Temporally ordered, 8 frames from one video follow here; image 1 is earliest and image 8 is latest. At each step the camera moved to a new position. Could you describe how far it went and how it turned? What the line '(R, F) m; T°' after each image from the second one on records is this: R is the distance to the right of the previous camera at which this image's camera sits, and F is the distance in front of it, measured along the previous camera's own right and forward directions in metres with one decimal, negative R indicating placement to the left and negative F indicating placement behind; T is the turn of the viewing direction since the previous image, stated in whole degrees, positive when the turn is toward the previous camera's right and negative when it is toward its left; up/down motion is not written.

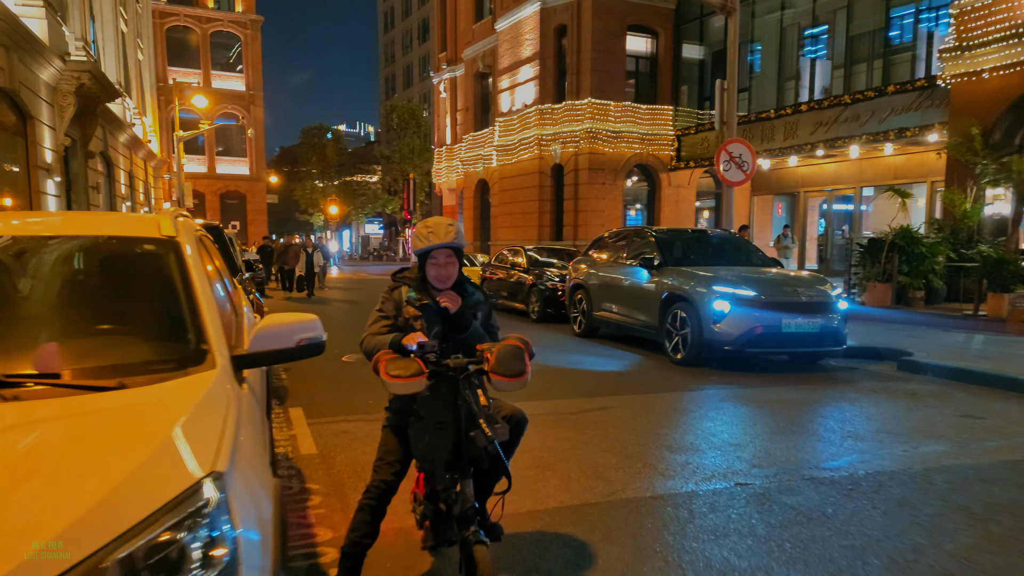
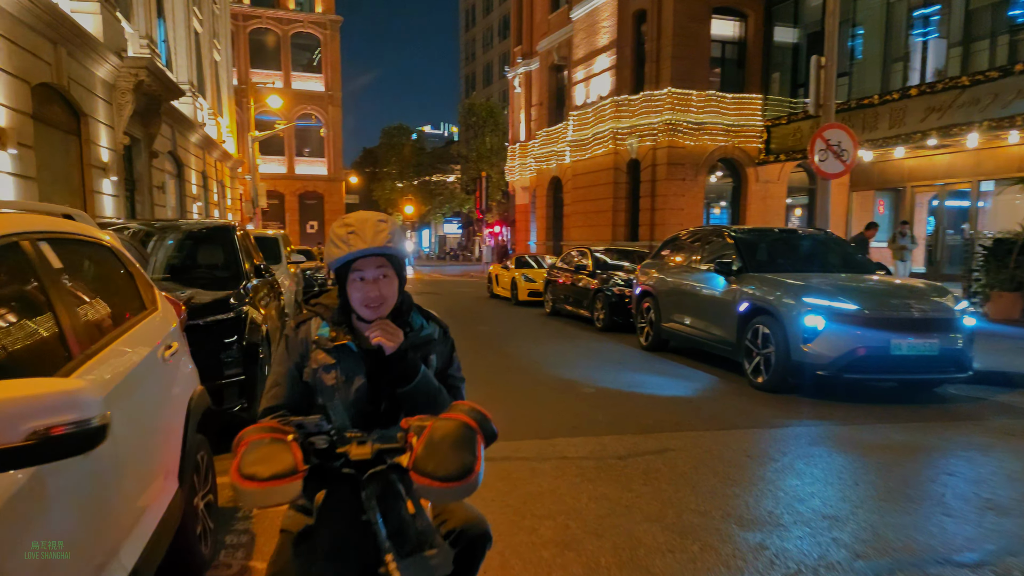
(+0.4, +1.2) m; -6°
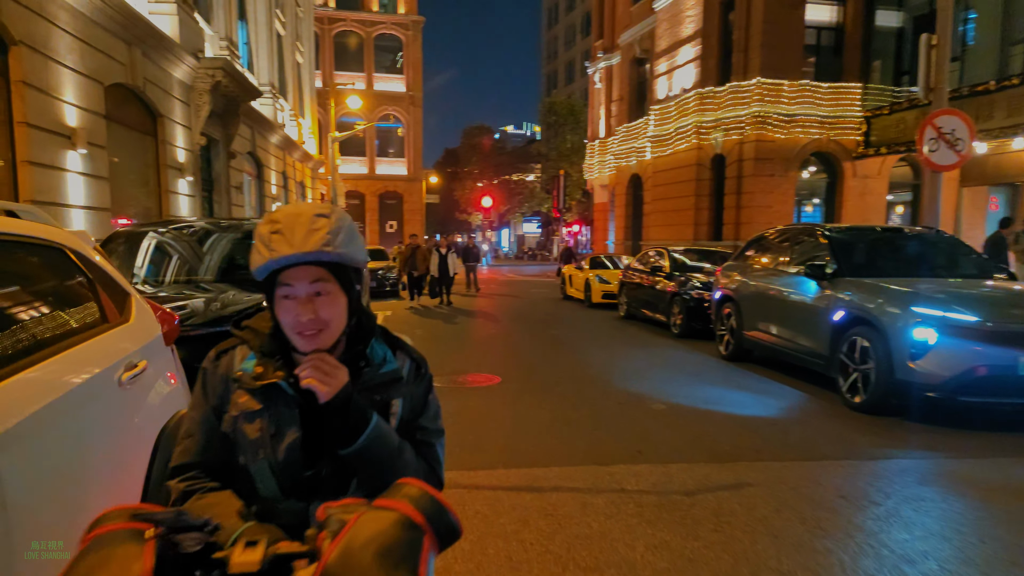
(+0.2, +0.6) m; -6°
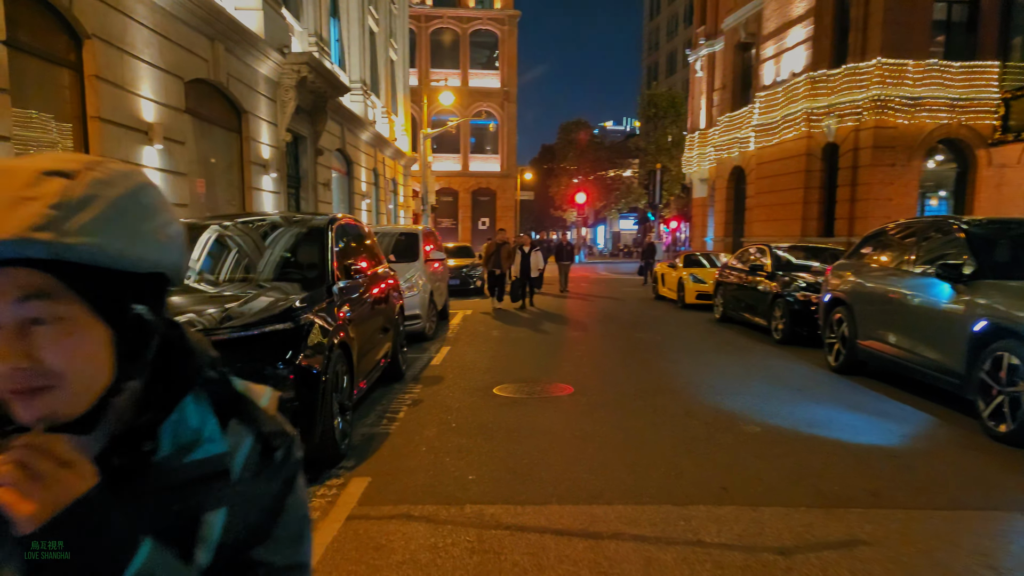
(+0.2, +0.8) m; -8°
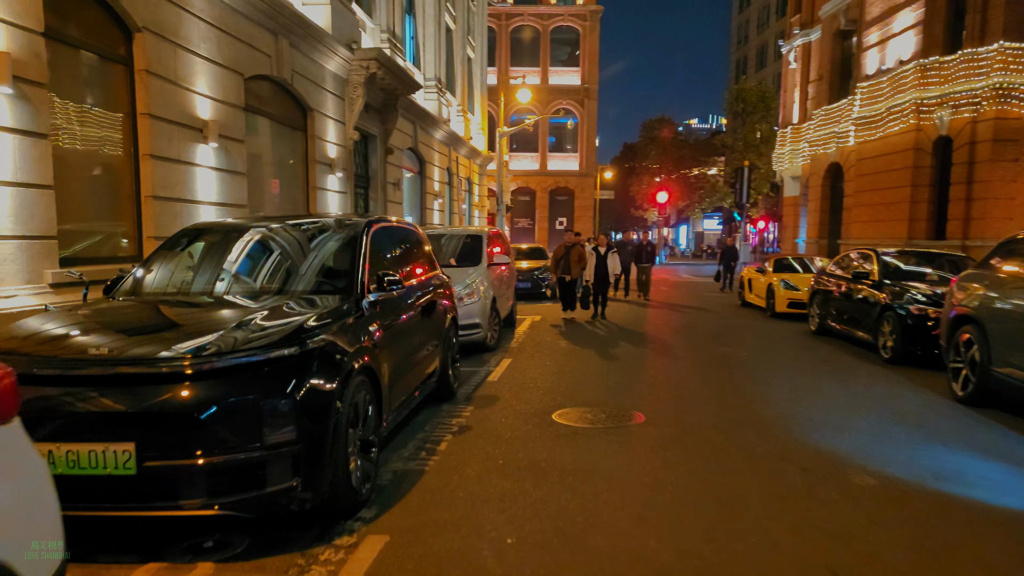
(+0.1, +0.9) m; -6°
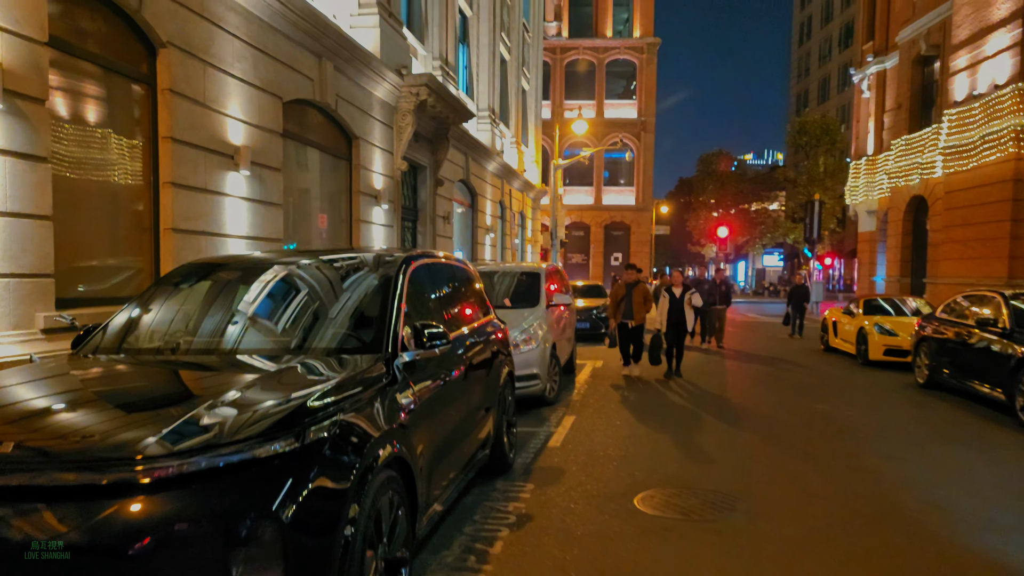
(-0.1, +1.2) m; -4°
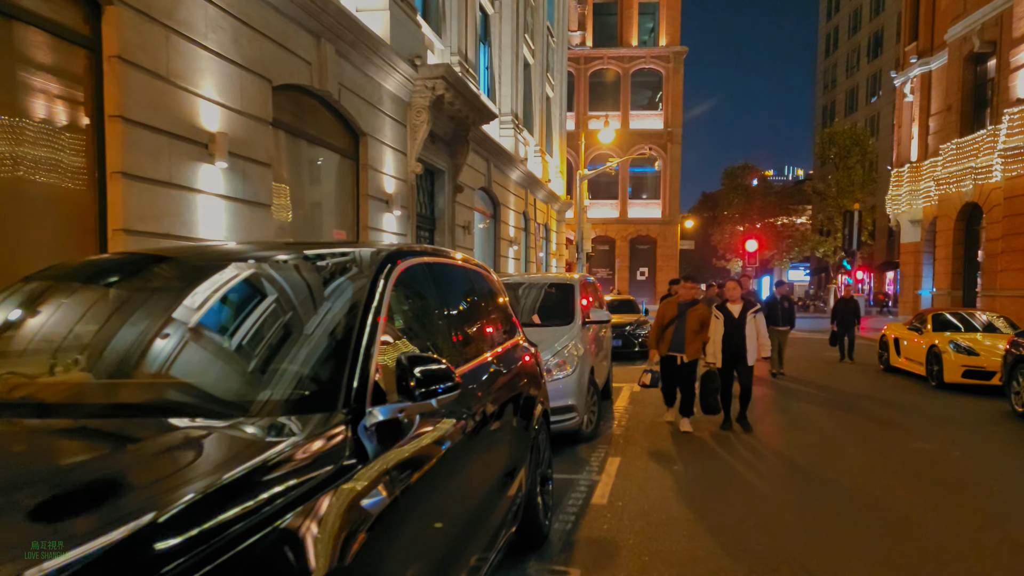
(-0.1, +1.5) m; -2°
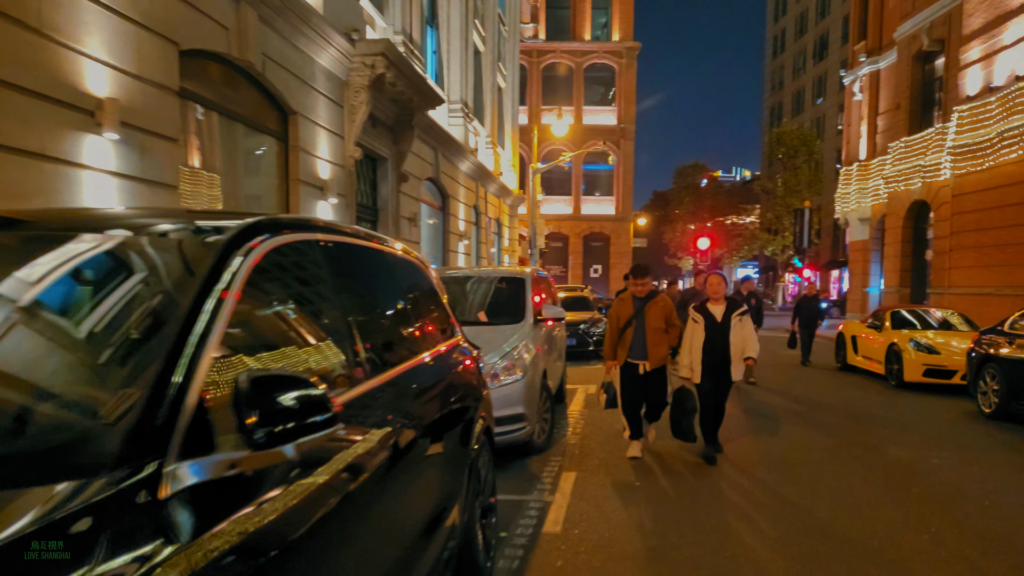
(+0.1, +0.8) m; +4°
